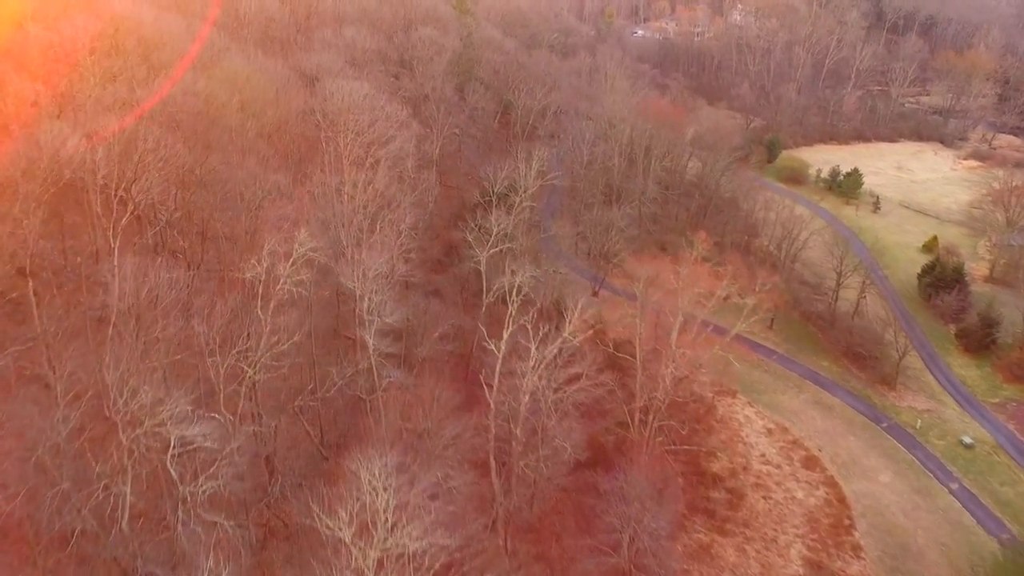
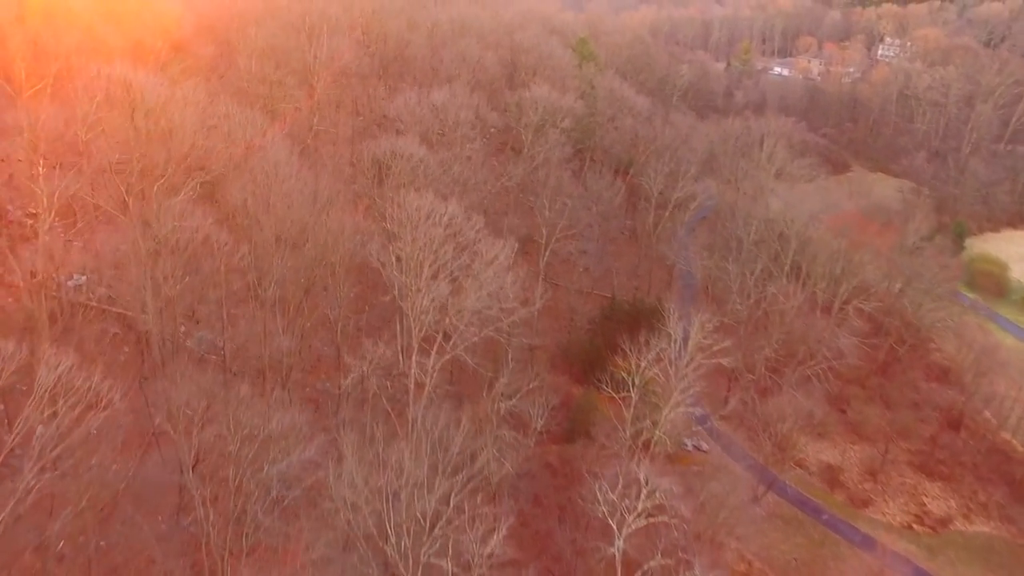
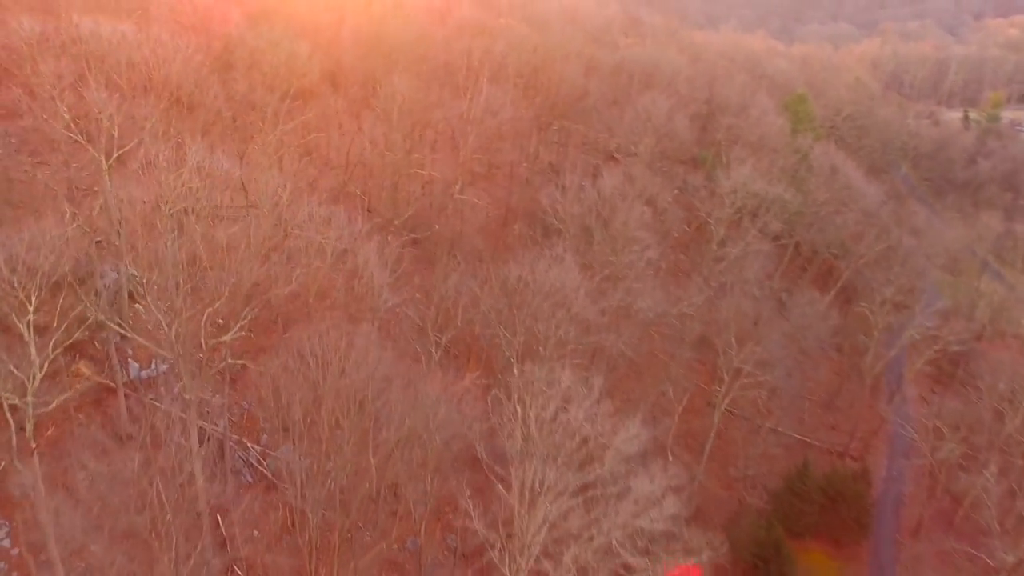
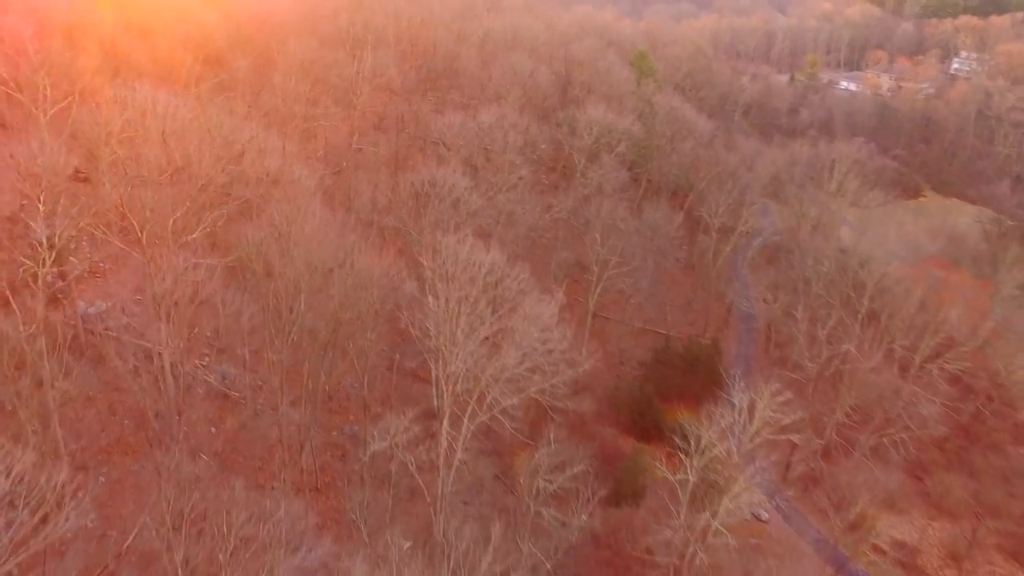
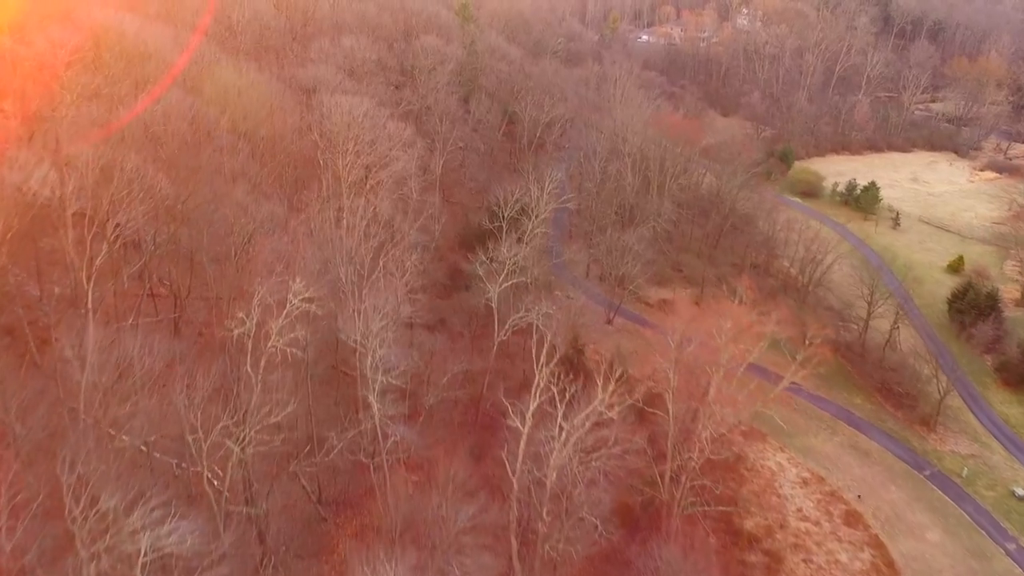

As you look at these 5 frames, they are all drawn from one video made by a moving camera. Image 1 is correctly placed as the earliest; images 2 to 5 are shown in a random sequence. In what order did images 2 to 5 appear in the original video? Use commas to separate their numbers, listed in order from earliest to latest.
5, 2, 4, 3
